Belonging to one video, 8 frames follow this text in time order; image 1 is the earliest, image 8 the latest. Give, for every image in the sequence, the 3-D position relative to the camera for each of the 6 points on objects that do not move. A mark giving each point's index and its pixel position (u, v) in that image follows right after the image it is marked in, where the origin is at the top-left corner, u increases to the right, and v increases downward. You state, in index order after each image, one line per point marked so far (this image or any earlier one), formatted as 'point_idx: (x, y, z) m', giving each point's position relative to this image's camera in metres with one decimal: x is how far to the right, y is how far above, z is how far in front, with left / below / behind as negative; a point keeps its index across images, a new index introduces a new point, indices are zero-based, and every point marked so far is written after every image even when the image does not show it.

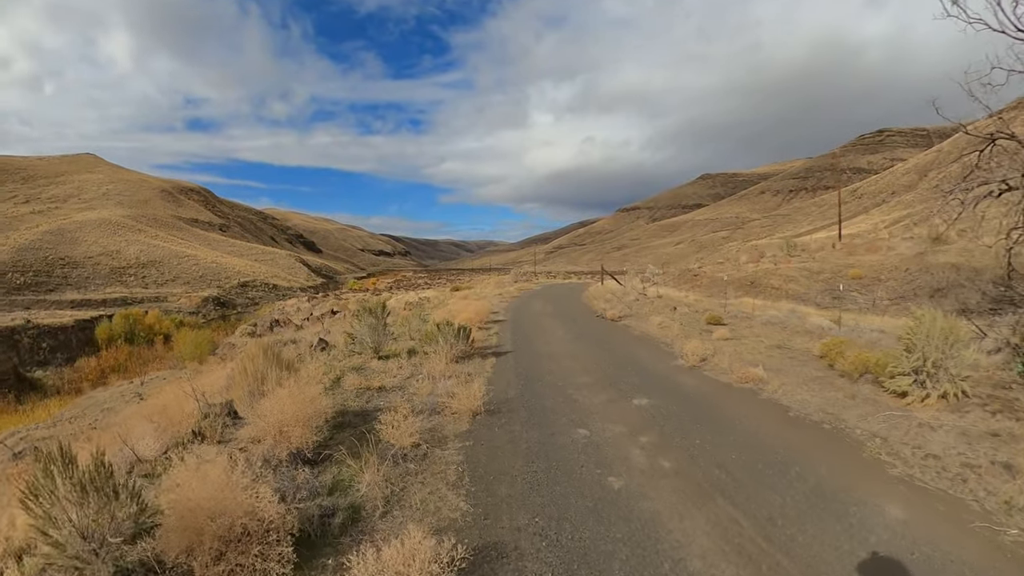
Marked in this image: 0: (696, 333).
0: (+3.0, -0.8, +15.6) m
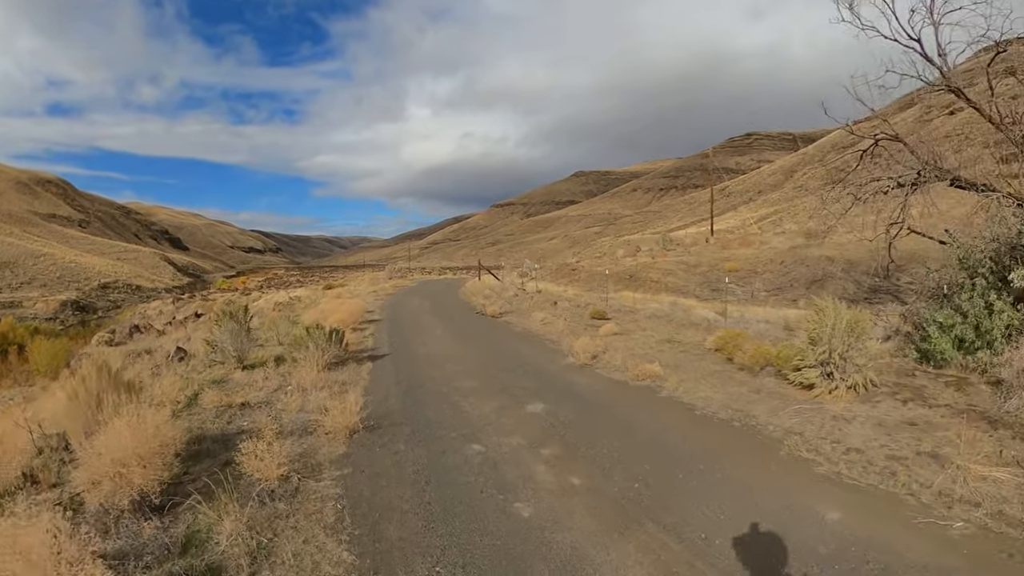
0: (+1.1, -0.7, +15.1) m
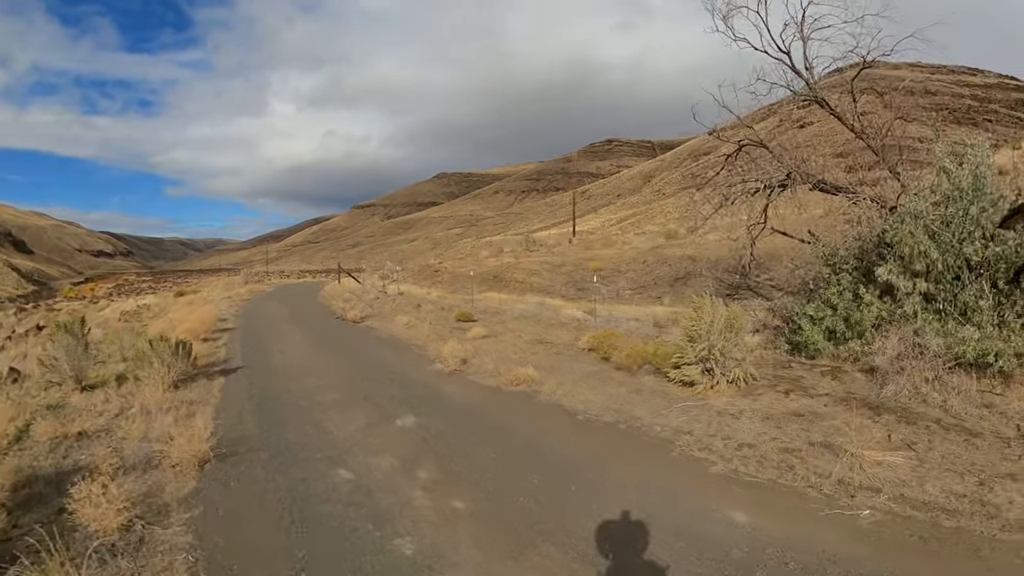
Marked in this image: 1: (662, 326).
0: (-1.0, -0.7, +14.6) m
1: (+2.2, -0.6, +14.0) m
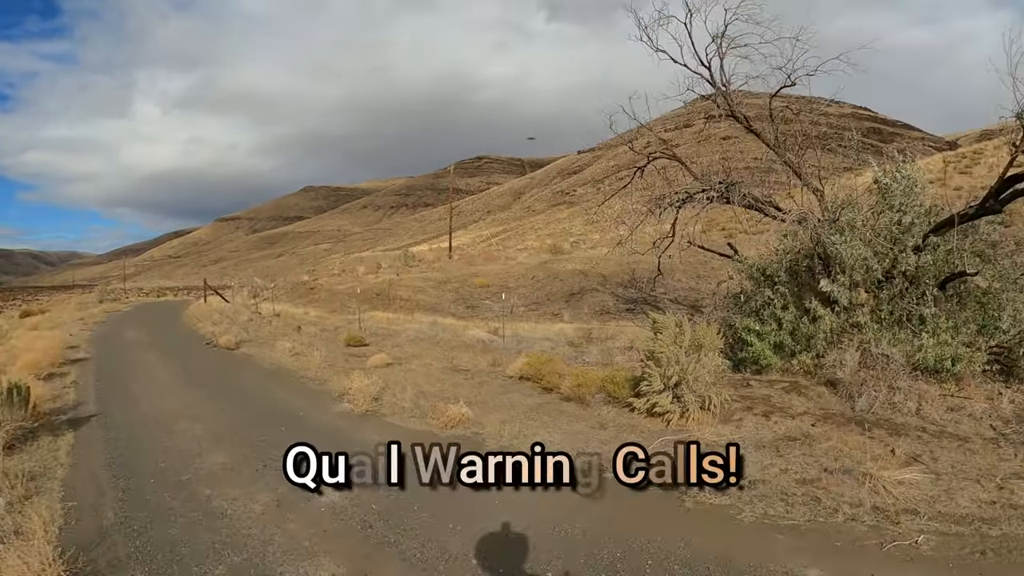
0: (-2.3, -1.0, +13.1) m
1: (+0.9, -0.8, +12.9) m
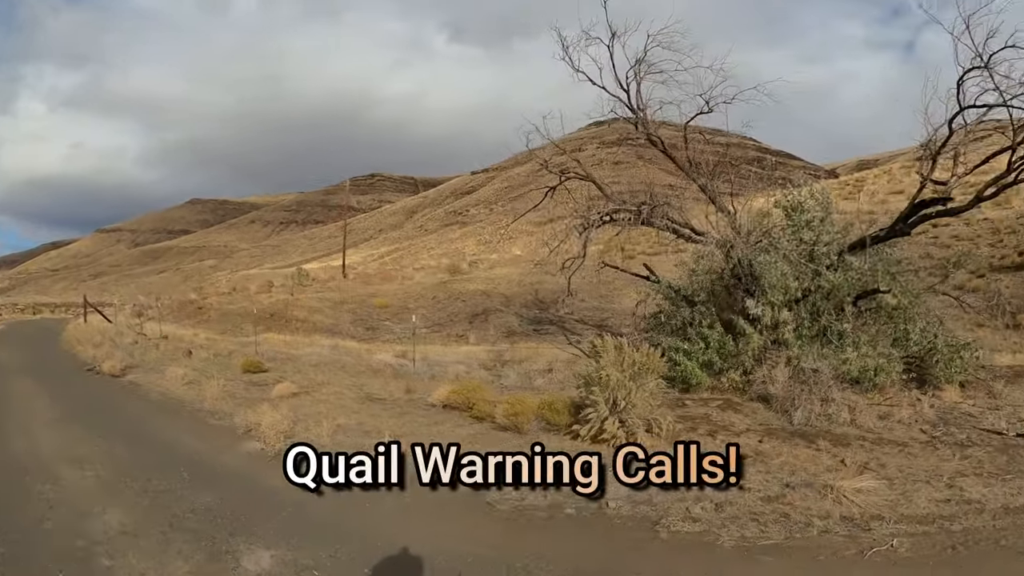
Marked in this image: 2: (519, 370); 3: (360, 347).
0: (-3.4, -1.2, +12.4) m
1: (-0.2, -1.1, +12.5) m
2: (0.0, -1.0, +11.8) m
3: (-2.9, -1.1, +18.3) m
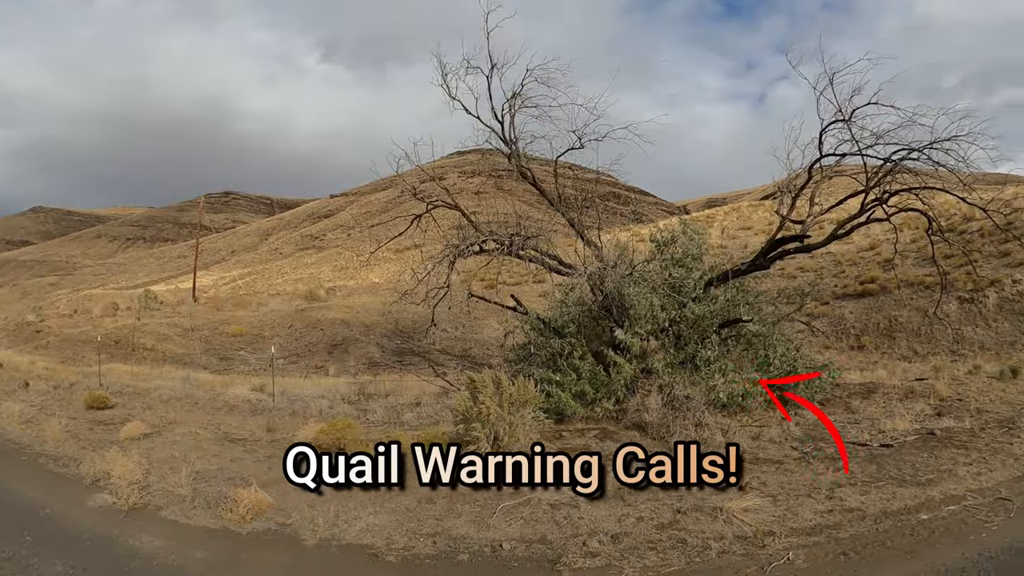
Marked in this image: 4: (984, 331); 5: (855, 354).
0: (-5.1, -1.5, +11.7) m
1: (-1.9, -1.4, +12.4) m
2: (-1.5, -1.4, +11.7) m
3: (-5.4, -1.6, +17.7) m
4: (+8.6, -0.8, +17.8) m
5: (+6.3, -1.2, +18.1) m
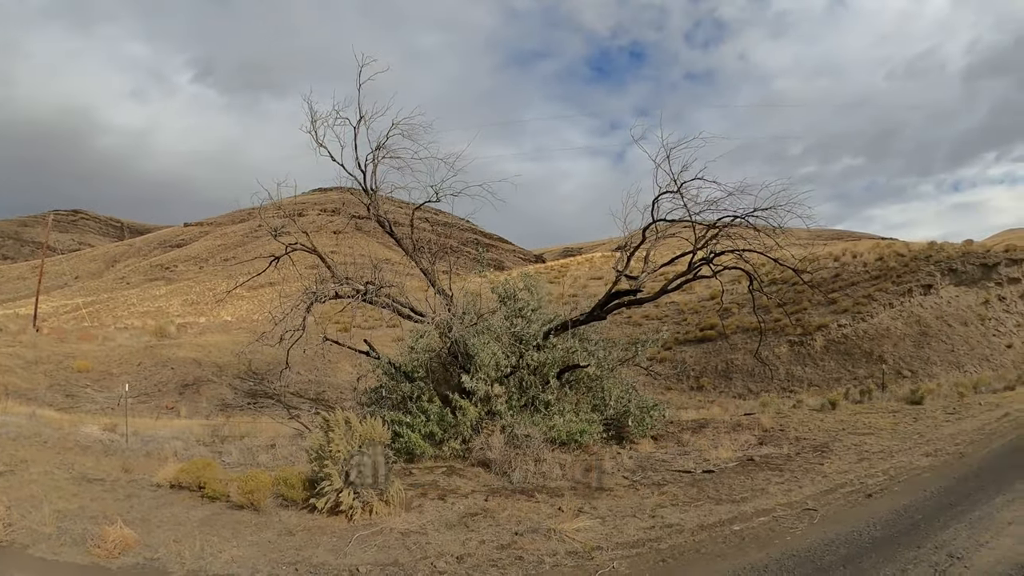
0: (-6.7, -1.9, +11.2) m
1: (-3.7, -1.9, +12.3) m
2: (-3.2, -1.8, +11.7) m
3: (-7.9, -2.2, +17.0) m
4: (+6.0, -1.6, +19.1) m
5: (+3.7, -2.0, +19.1) m
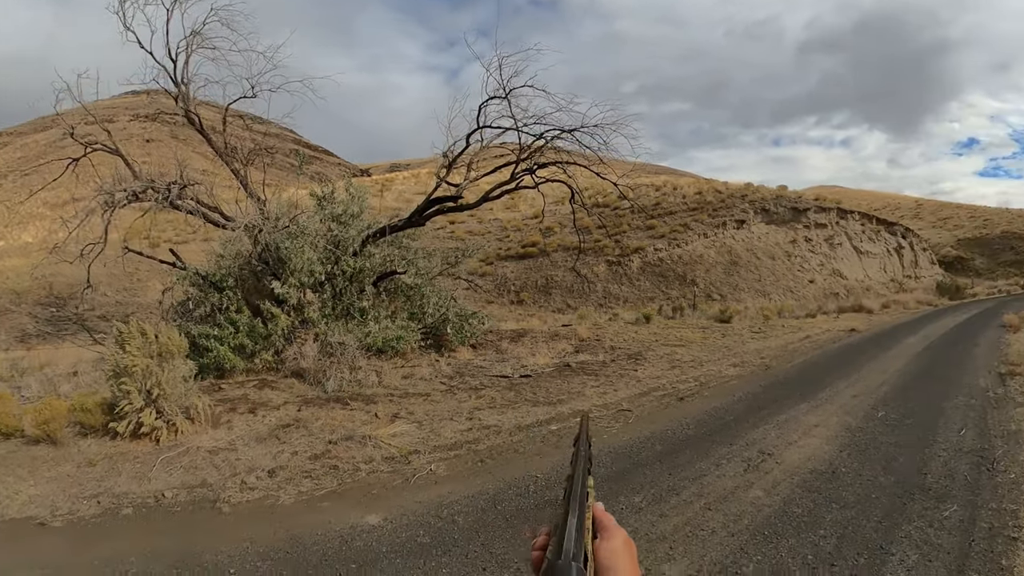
0: (-8.5, -1.2, +9.9) m
1: (-5.7, -1.1, +11.4) m
2: (-5.2, -1.0, +10.9) m
3: (-10.7, -1.2, +15.4) m
4: (+2.6, -0.2, +19.8) m
5: (+0.4, -0.7, +19.4) m
